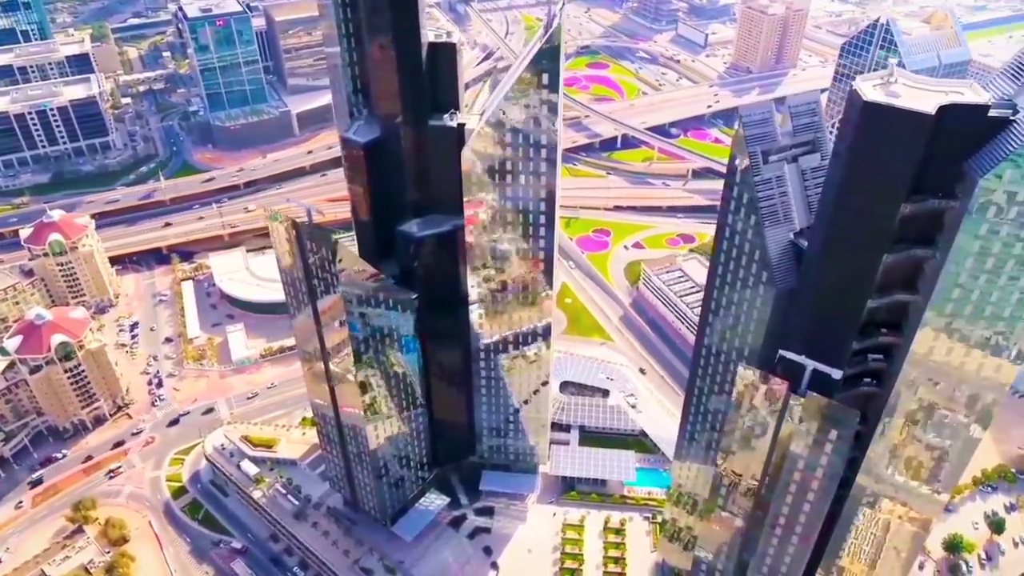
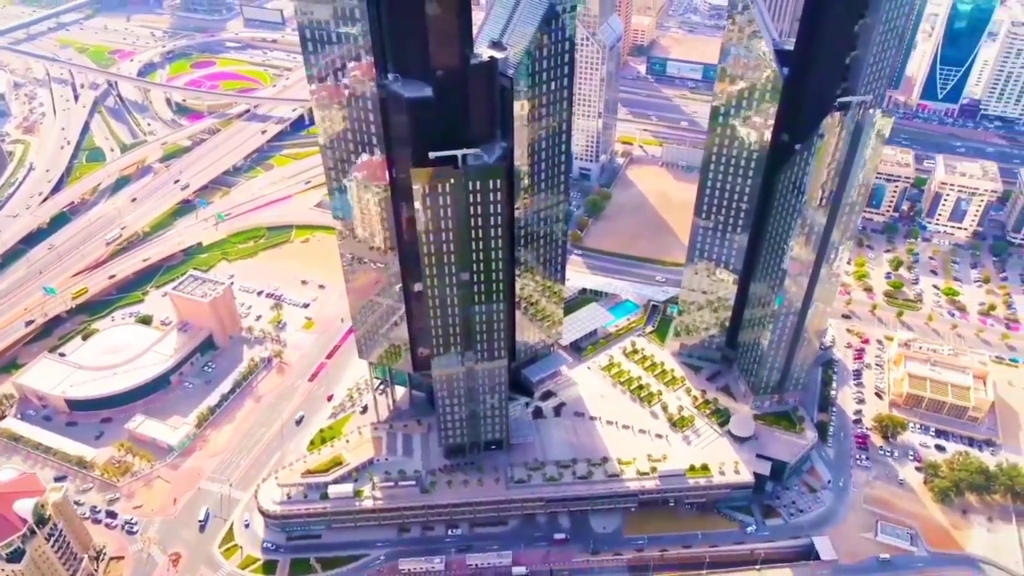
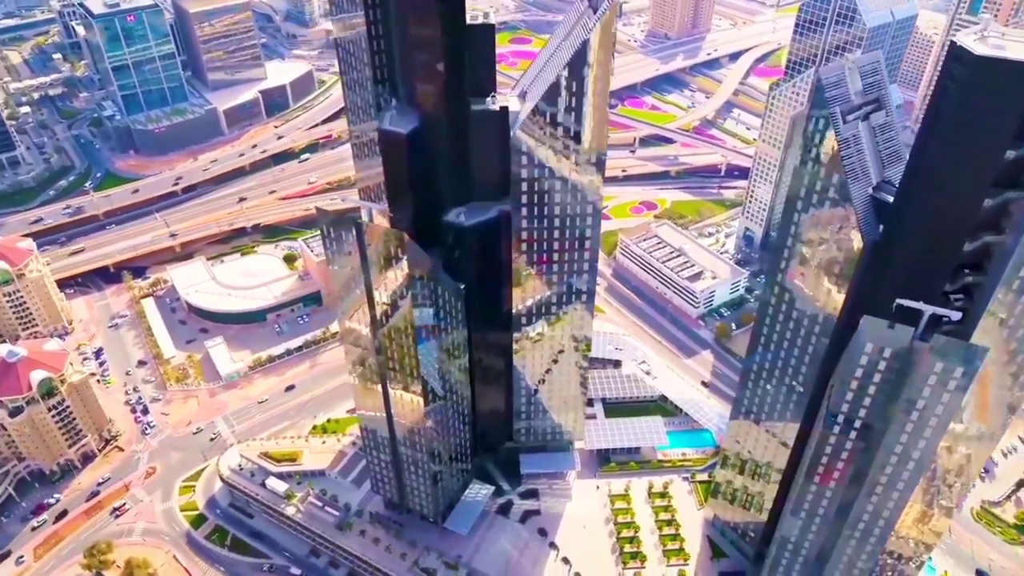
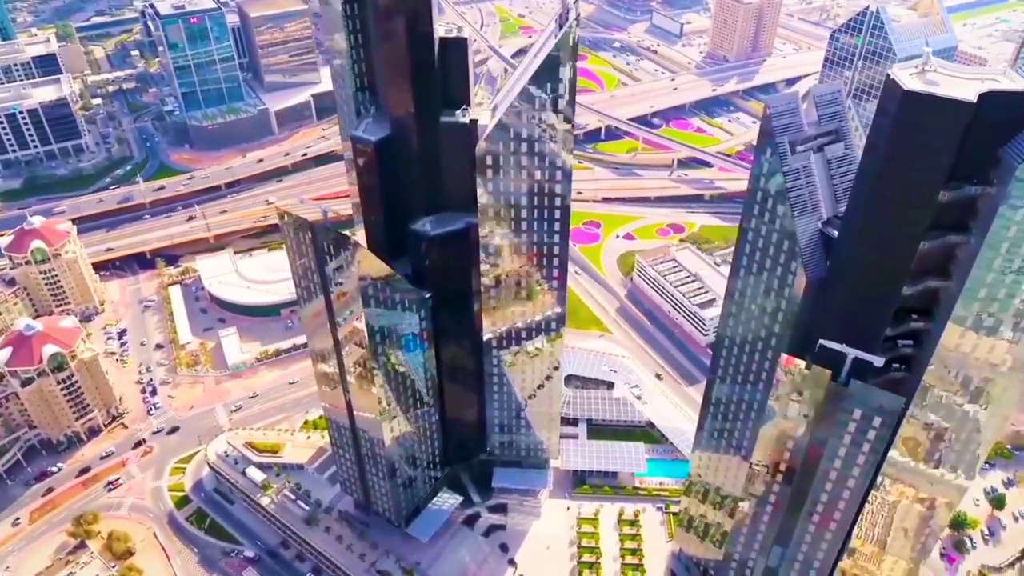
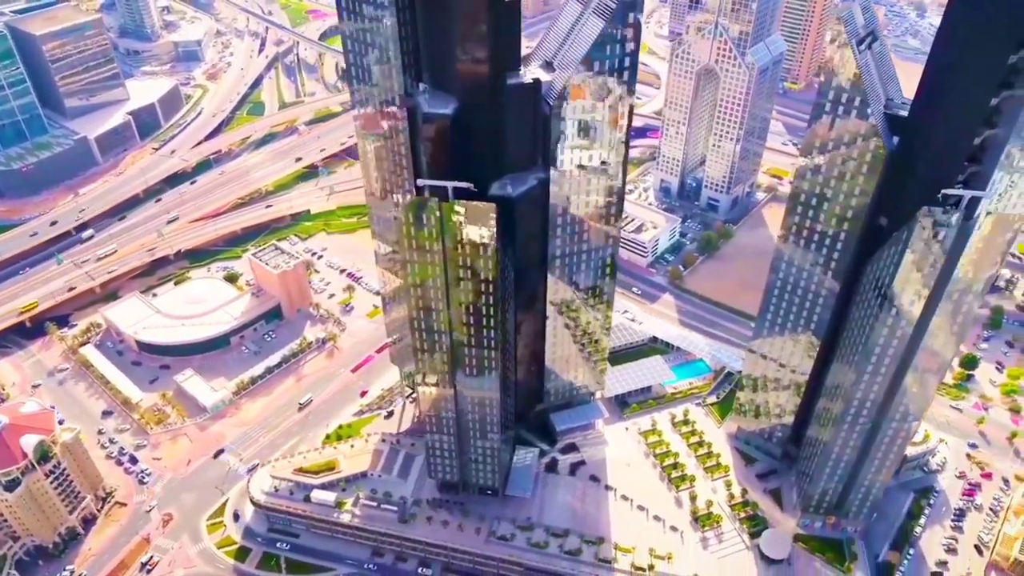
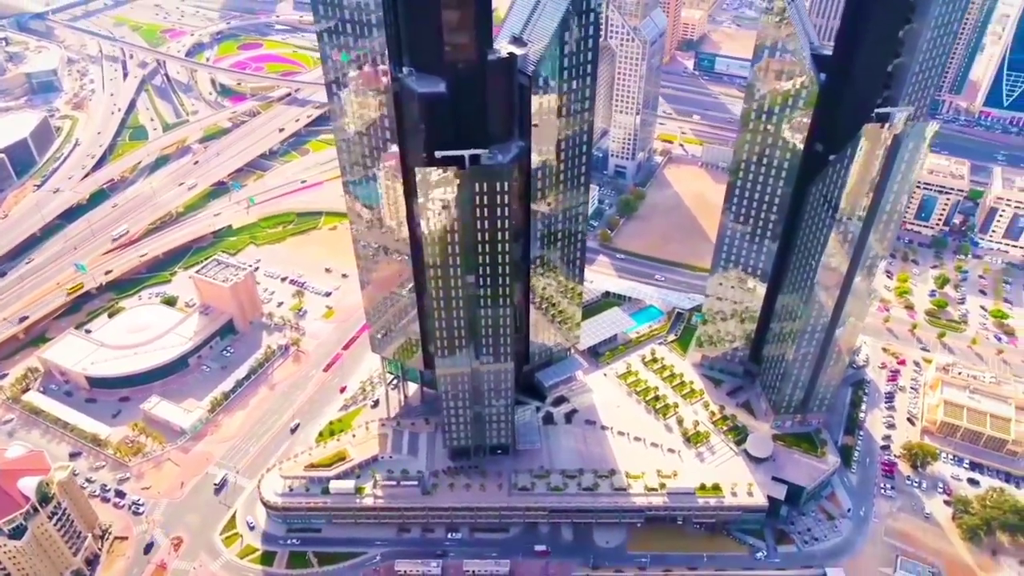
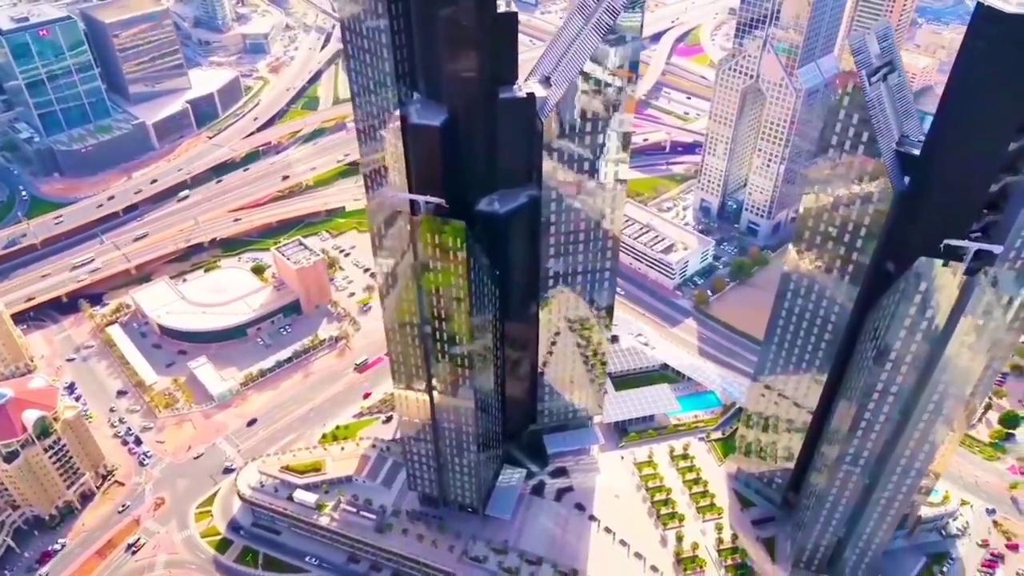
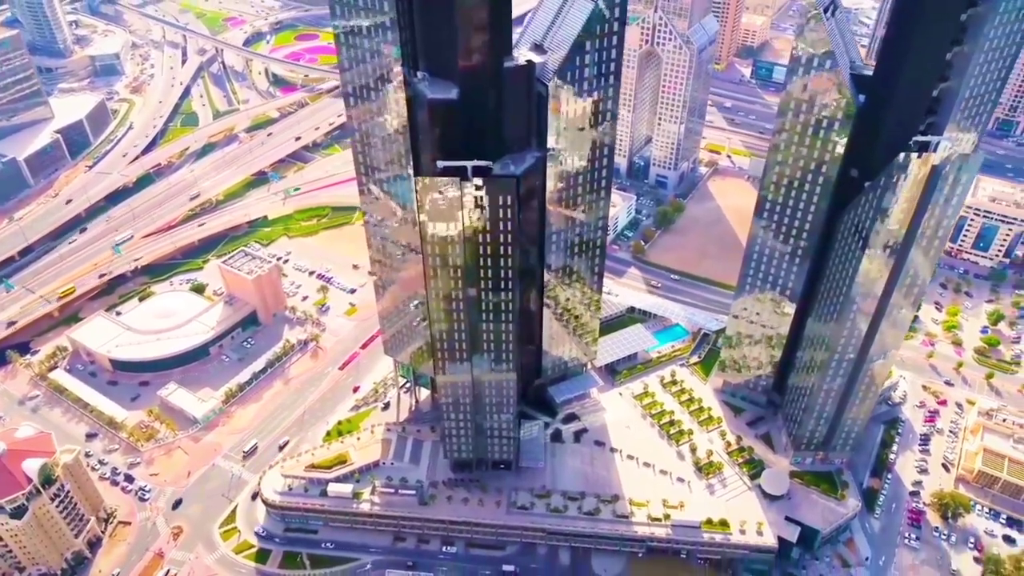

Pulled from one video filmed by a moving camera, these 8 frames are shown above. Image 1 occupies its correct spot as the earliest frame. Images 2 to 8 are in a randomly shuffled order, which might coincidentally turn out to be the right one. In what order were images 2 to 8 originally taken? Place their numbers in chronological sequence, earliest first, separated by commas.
4, 3, 7, 5, 8, 6, 2
